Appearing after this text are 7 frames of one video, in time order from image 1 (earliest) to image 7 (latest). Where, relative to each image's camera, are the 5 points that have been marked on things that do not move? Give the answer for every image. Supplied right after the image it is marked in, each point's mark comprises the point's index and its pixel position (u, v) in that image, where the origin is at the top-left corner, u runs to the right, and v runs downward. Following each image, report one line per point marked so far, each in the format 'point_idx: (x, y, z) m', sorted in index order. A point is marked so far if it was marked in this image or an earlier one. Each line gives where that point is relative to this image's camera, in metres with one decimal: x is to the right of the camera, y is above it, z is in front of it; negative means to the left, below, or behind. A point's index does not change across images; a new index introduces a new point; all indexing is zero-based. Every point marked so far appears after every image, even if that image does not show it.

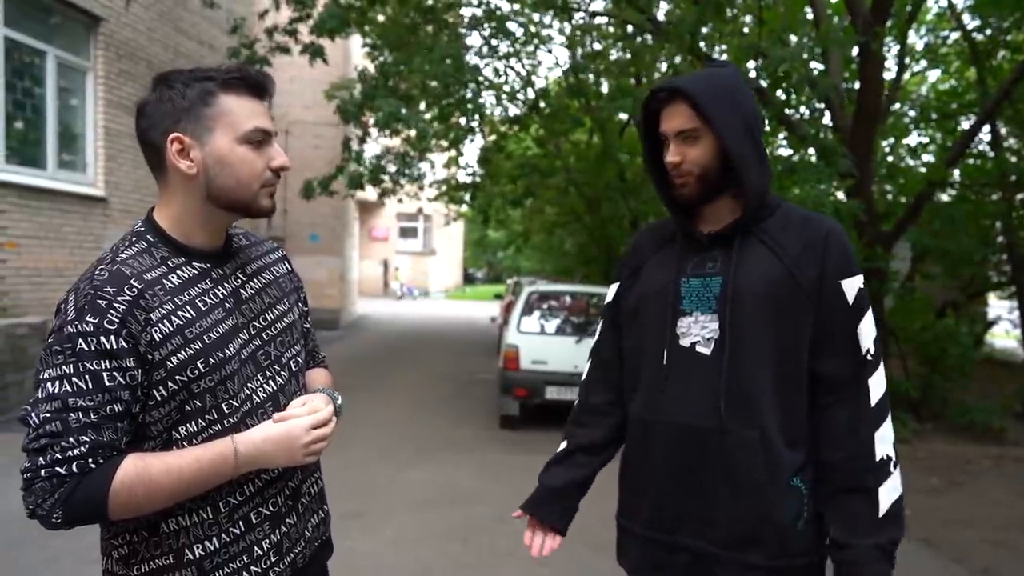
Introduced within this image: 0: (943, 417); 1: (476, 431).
0: (+4.3, -1.3, +8.0) m
1: (-0.3, -1.3, +7.4) m
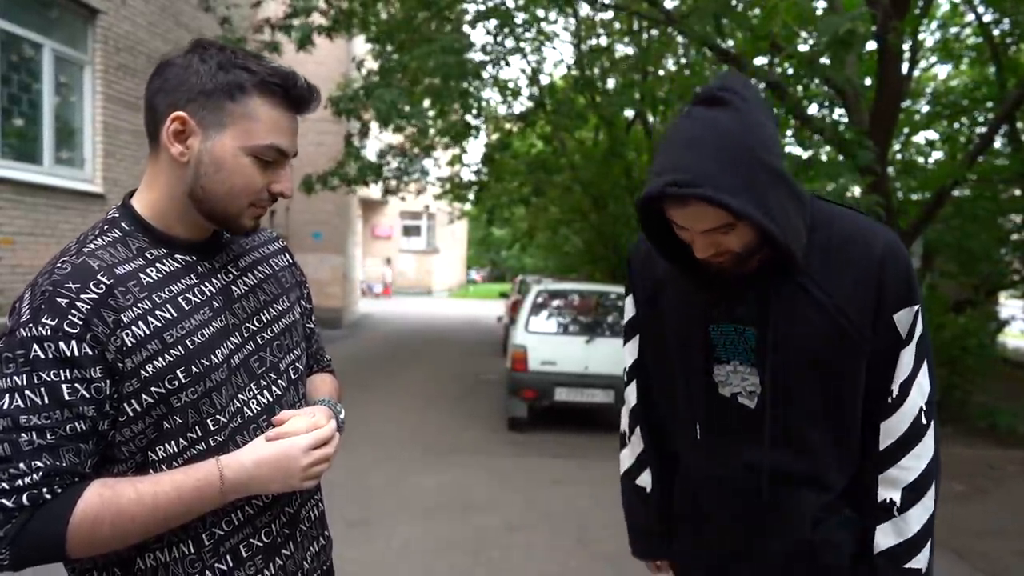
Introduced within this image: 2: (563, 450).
0: (+4.4, -1.3, +7.8) m
1: (-0.2, -1.3, +7.2) m
2: (+0.4, -1.4, +6.5) m
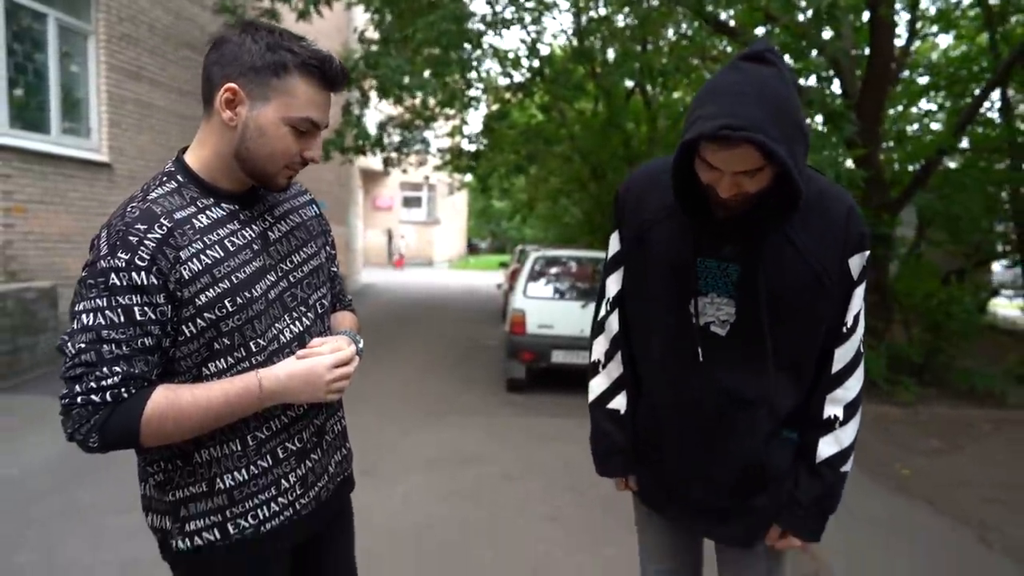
0: (+4.4, -1.0, +8.0) m
1: (-0.3, -1.0, +7.5) m
2: (+0.4, -1.1, +6.8) m
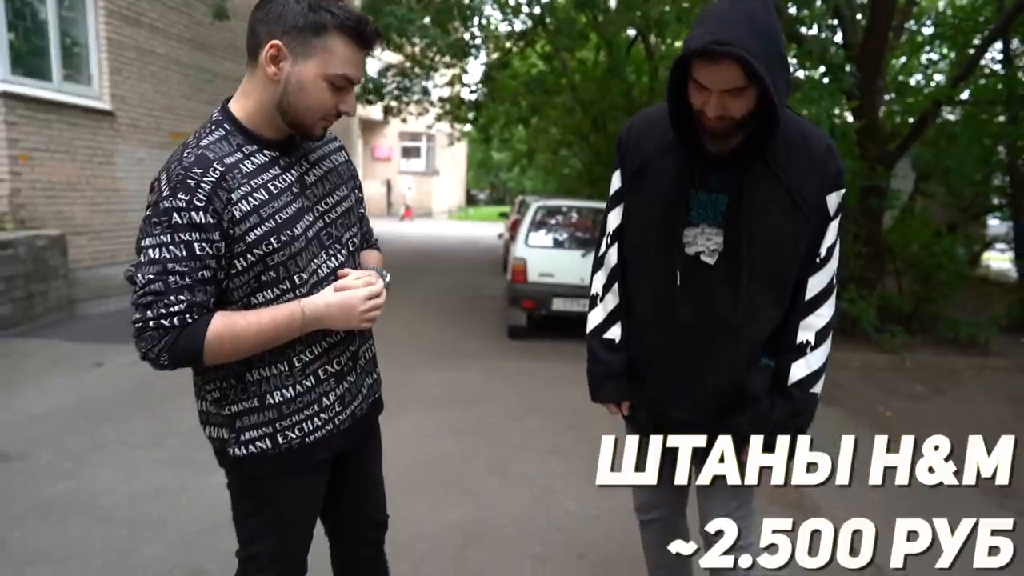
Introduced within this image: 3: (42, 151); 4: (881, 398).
0: (+4.4, -0.4, +8.3) m
1: (-0.2, -0.5, +7.7) m
2: (+0.4, -0.6, +7.0) m
3: (-4.9, +1.4, +8.2) m
4: (+3.1, -0.9, +6.6) m
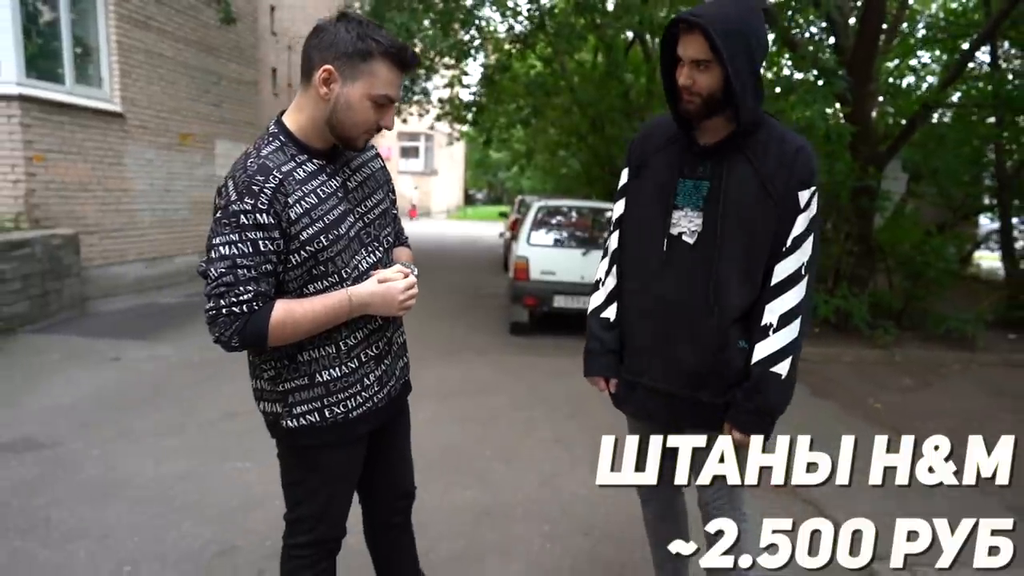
0: (+4.4, -0.4, +8.5) m
1: (-0.2, -0.5, +7.9) m
2: (+0.5, -0.6, +7.3) m
3: (-4.9, +1.5, +8.4) m
4: (+3.1, -0.9, +6.8) m
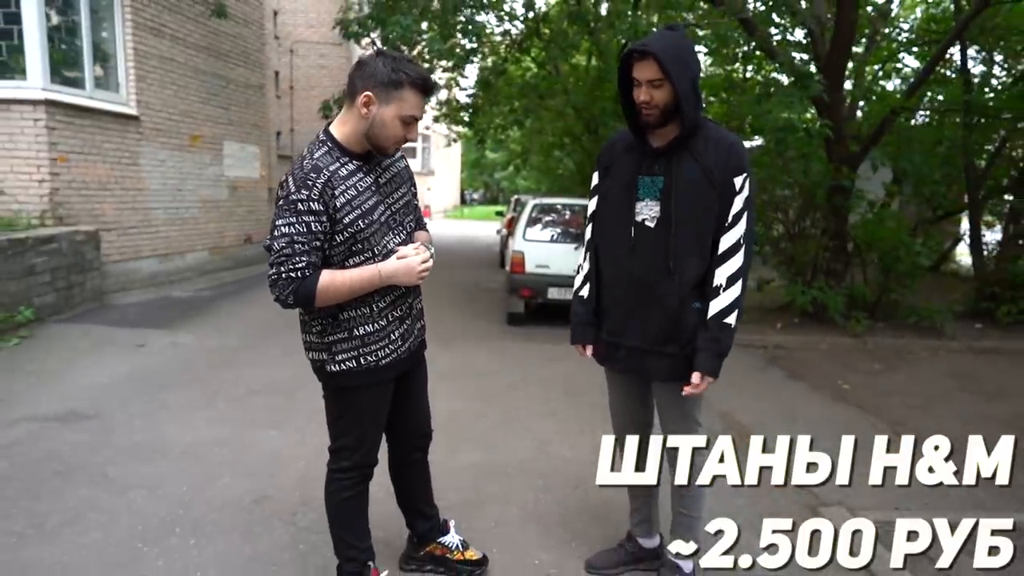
0: (+4.4, -0.3, +9.0) m
1: (-0.3, -0.4, +8.4) m
2: (+0.4, -0.5, +7.8) m
3: (-4.9, +1.5, +8.9) m
4: (+3.1, -0.8, +7.4) m
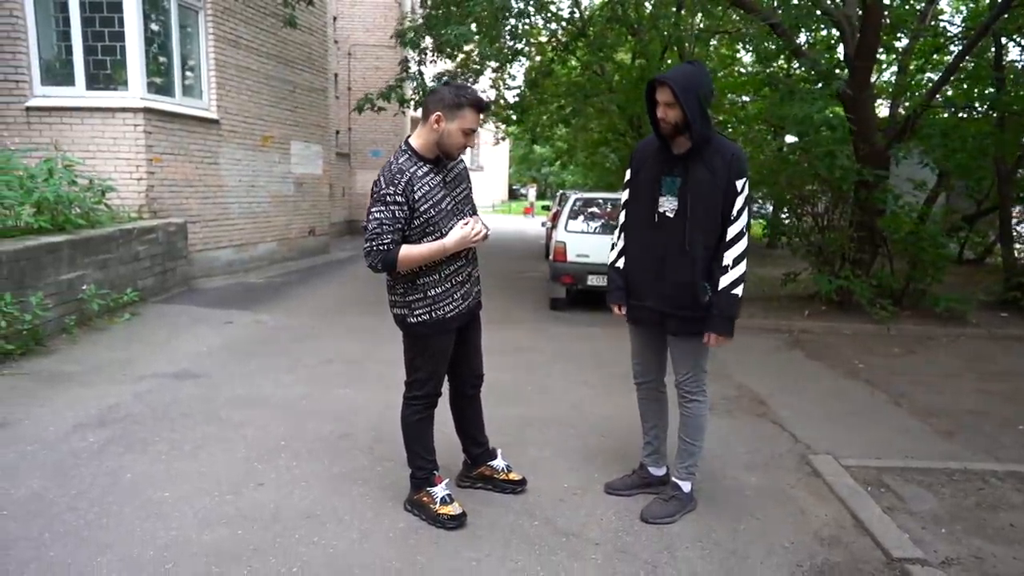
0: (+4.9, -0.2, +9.6) m
1: (+0.2, -0.3, +9.3) m
2: (+0.9, -0.4, +8.6) m
3: (-4.4, +1.7, +10.1) m
4: (+3.5, -0.7, +8.0) m
